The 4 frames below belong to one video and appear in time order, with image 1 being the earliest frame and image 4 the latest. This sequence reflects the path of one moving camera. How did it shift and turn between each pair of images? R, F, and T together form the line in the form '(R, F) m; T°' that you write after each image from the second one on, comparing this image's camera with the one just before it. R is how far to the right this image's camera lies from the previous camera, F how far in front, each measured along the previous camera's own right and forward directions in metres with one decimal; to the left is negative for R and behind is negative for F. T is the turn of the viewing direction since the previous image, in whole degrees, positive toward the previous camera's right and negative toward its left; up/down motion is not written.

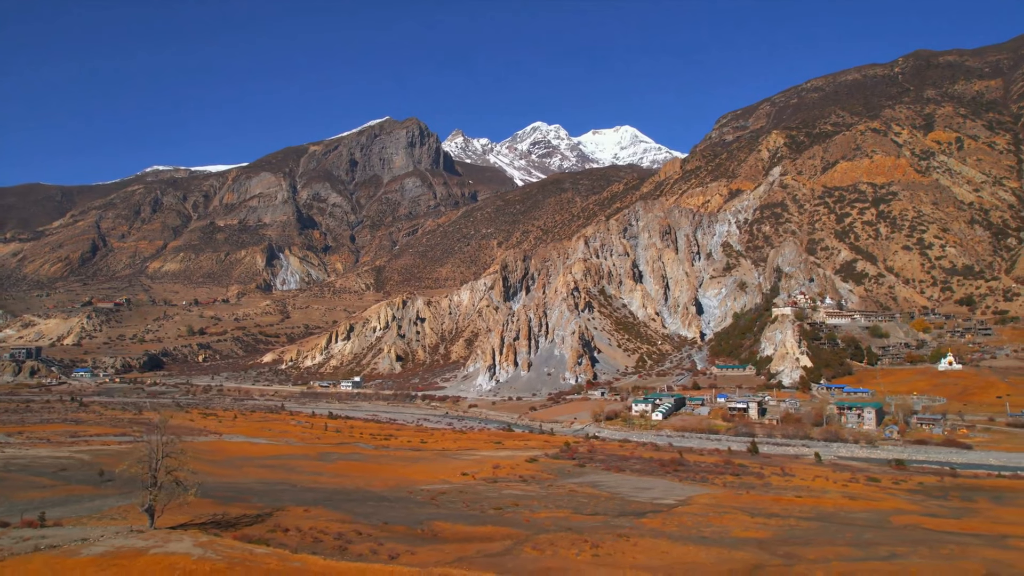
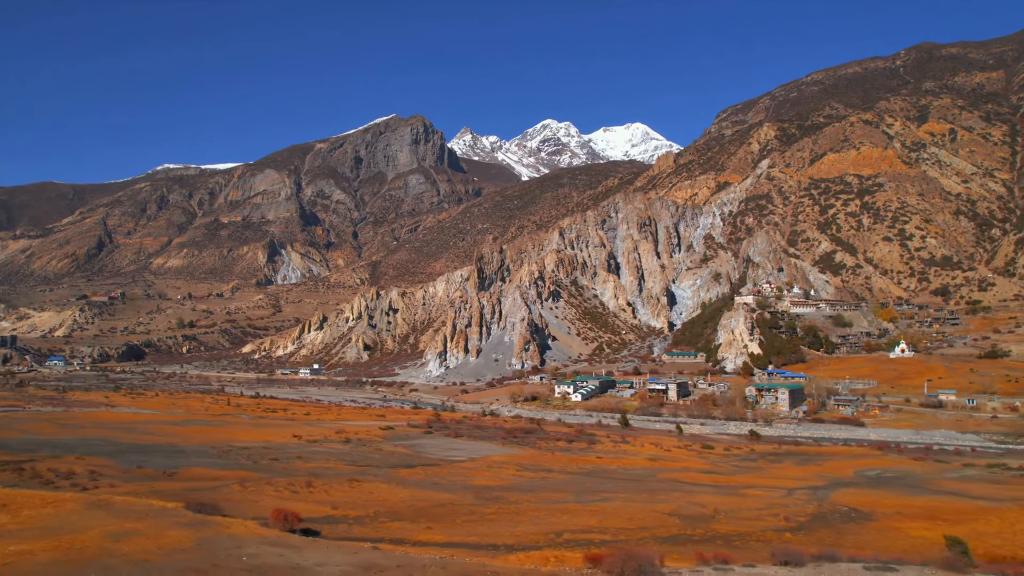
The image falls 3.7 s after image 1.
(+8.3, -0.3) m; -1°
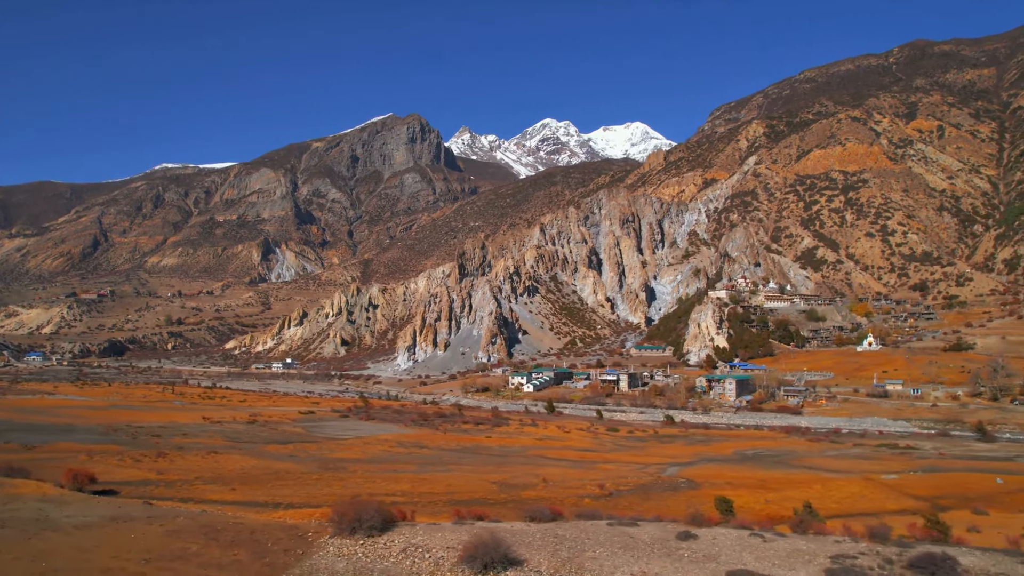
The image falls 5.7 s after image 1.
(+4.3, -0.1) m; 0°
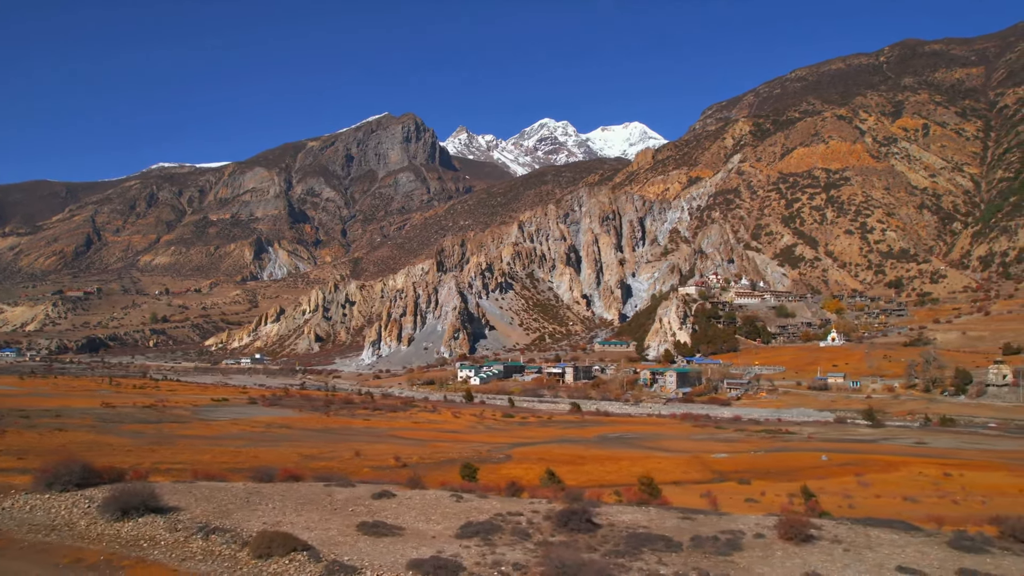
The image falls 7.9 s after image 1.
(+4.7, 0.0) m; 0°
